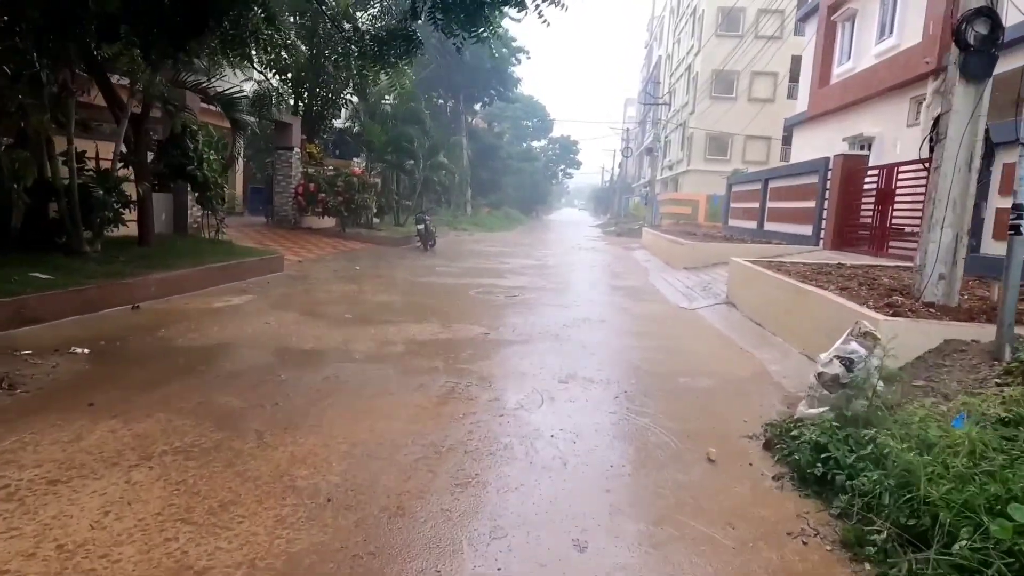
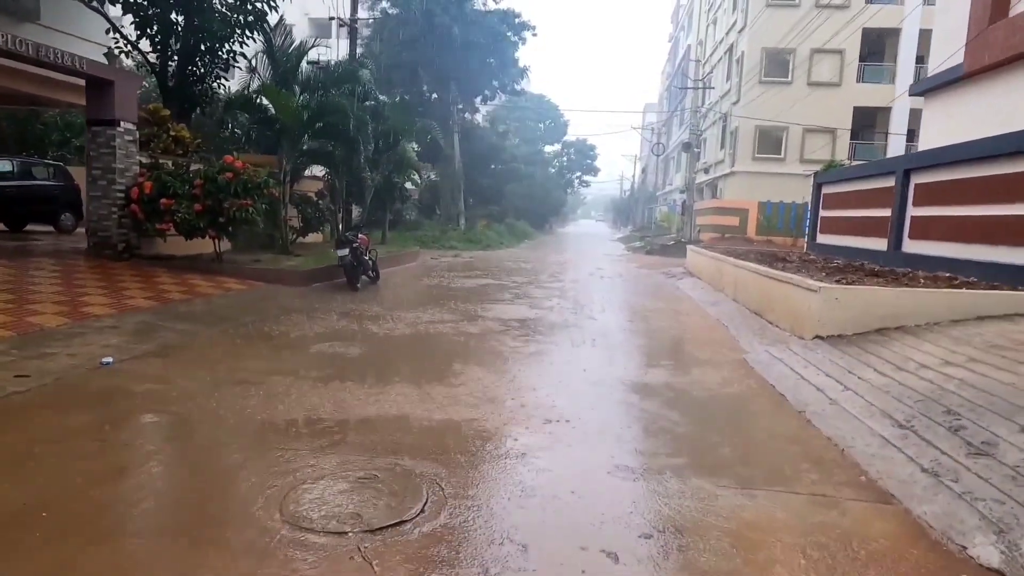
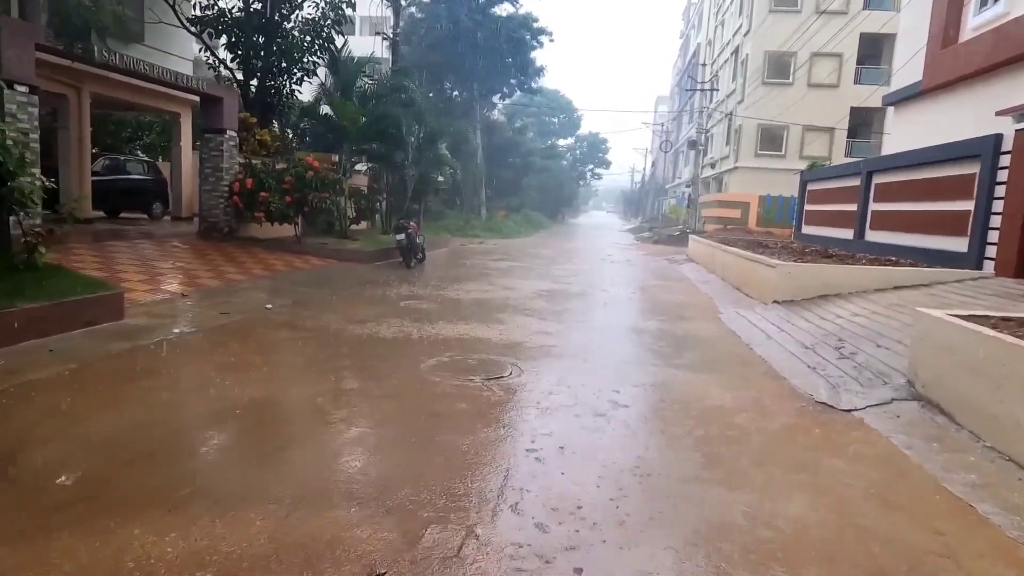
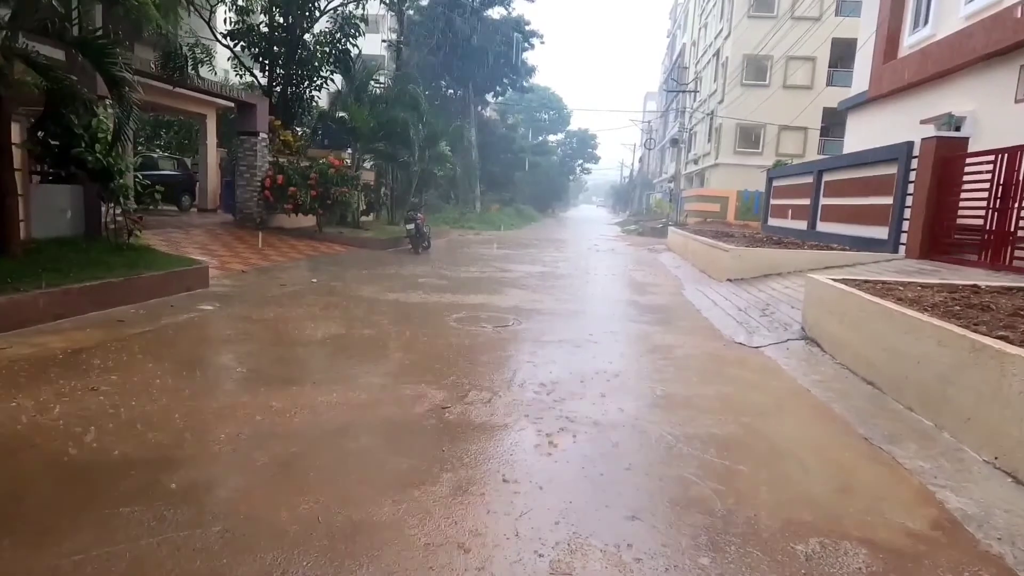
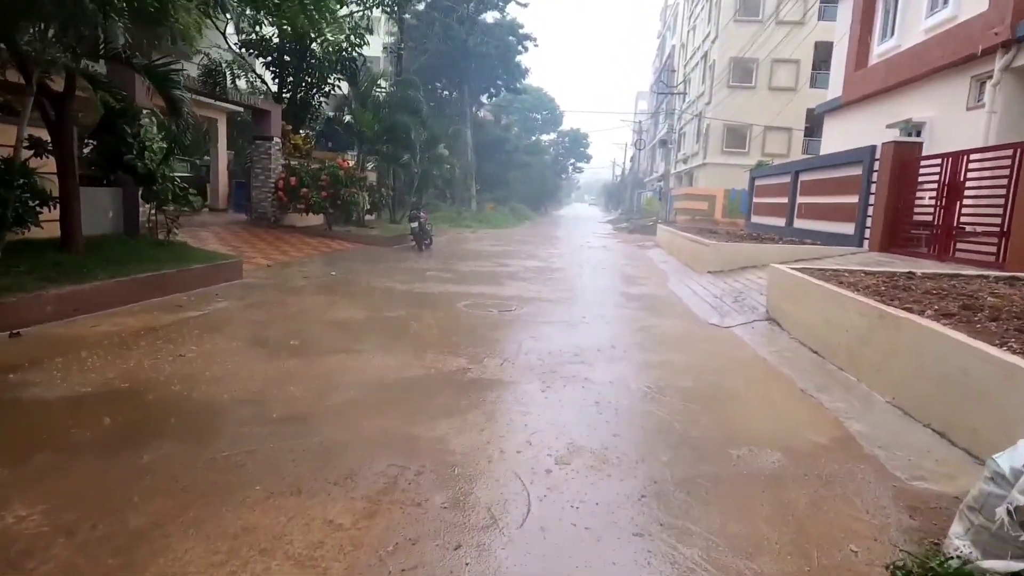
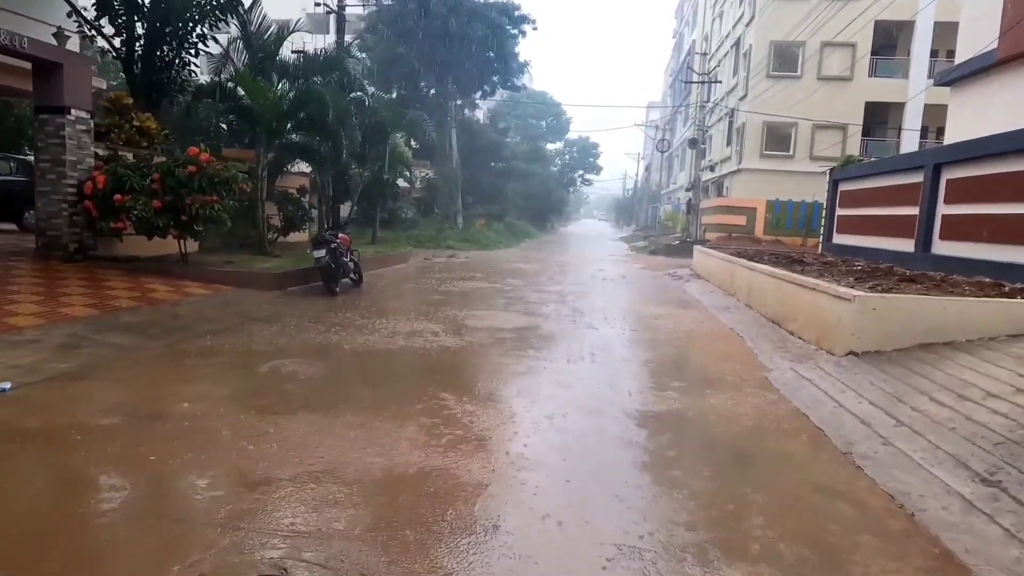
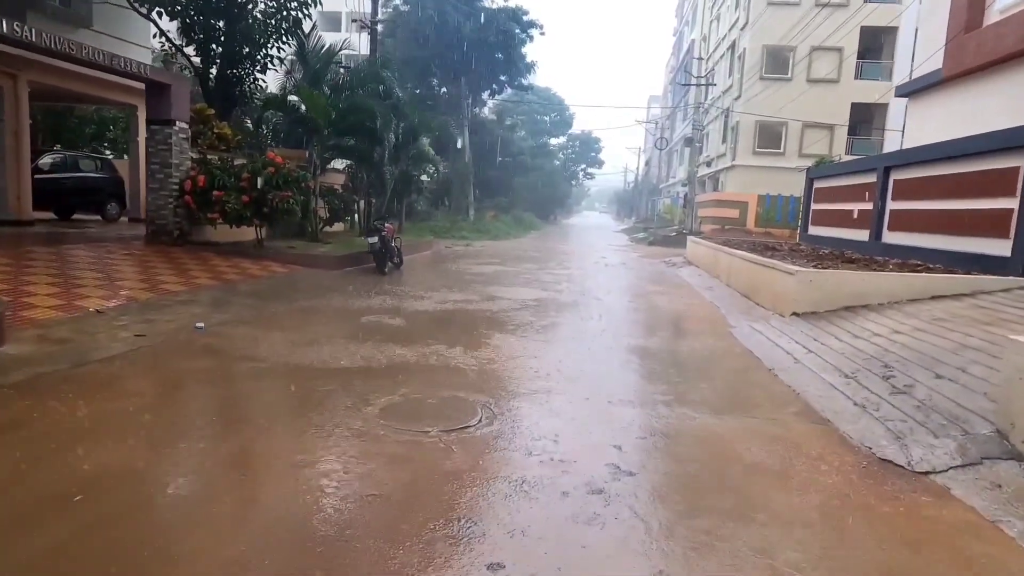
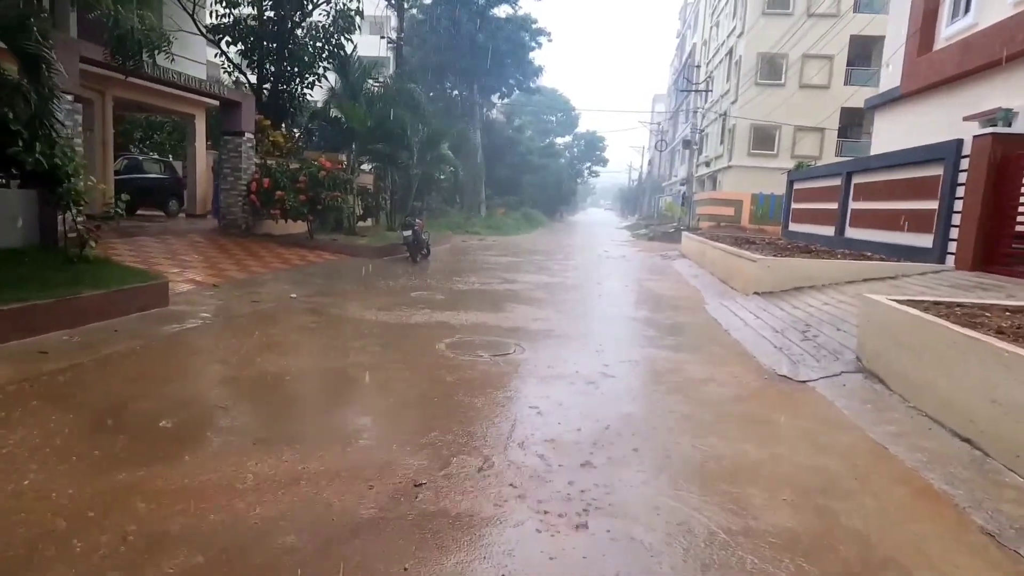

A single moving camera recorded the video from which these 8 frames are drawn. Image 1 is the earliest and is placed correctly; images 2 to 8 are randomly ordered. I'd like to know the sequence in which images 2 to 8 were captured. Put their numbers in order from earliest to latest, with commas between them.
5, 4, 8, 3, 7, 2, 6
